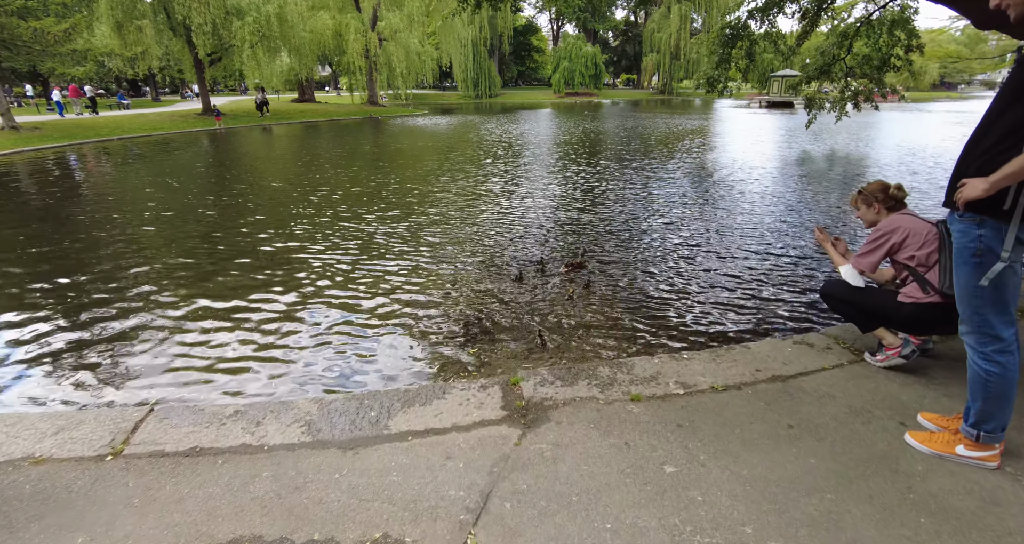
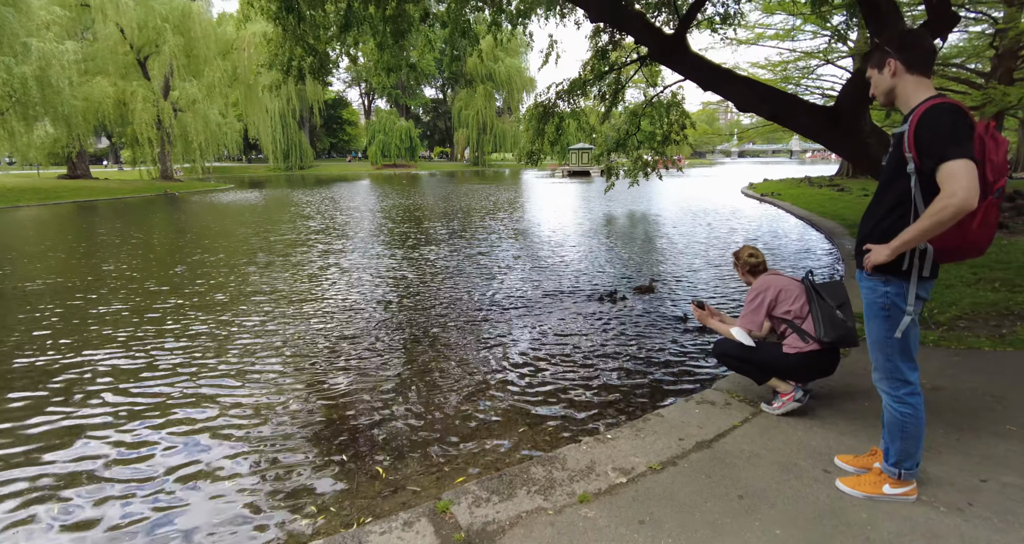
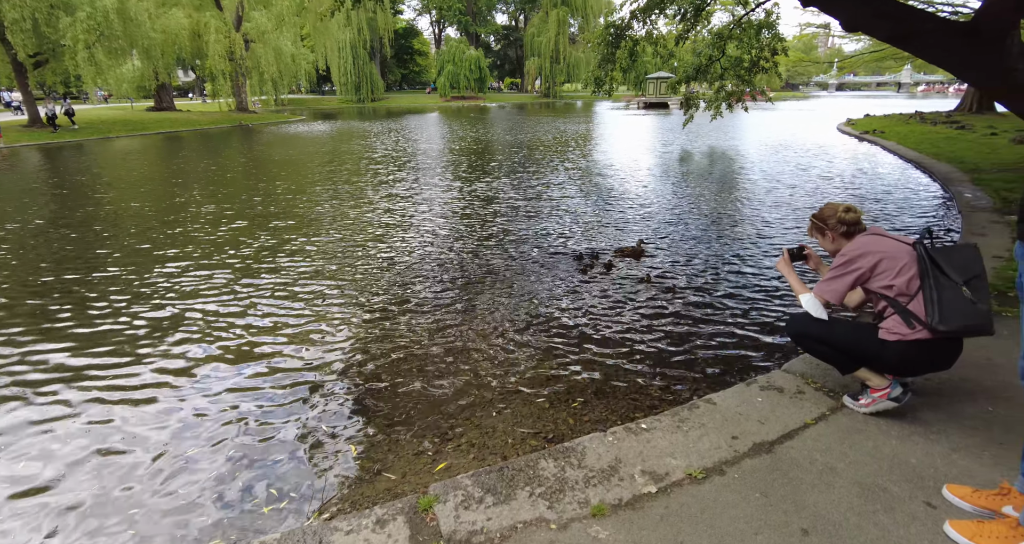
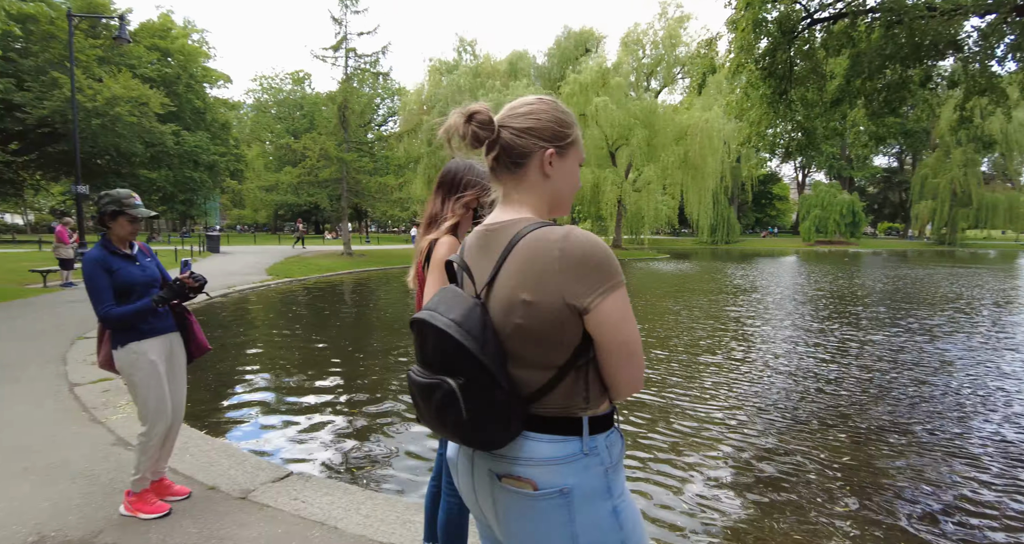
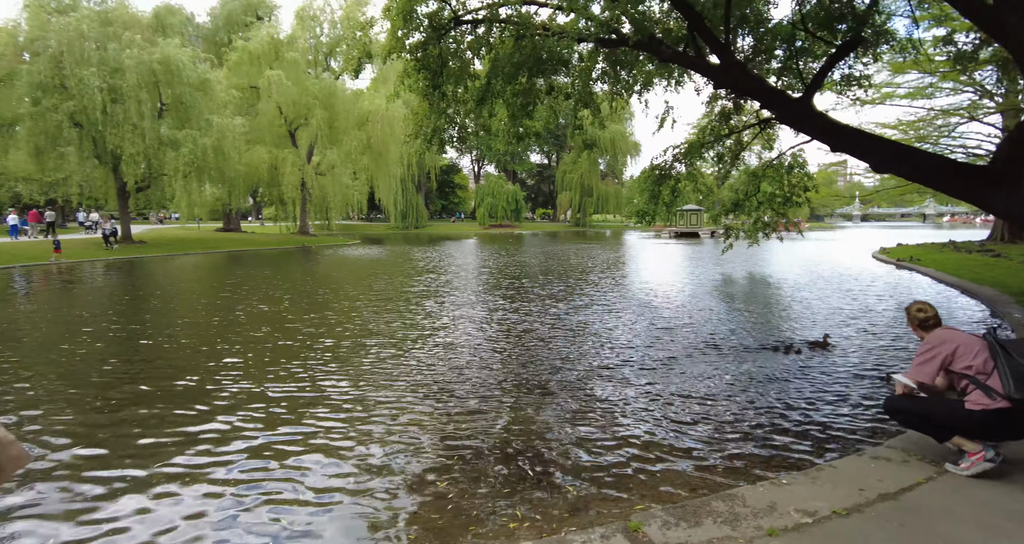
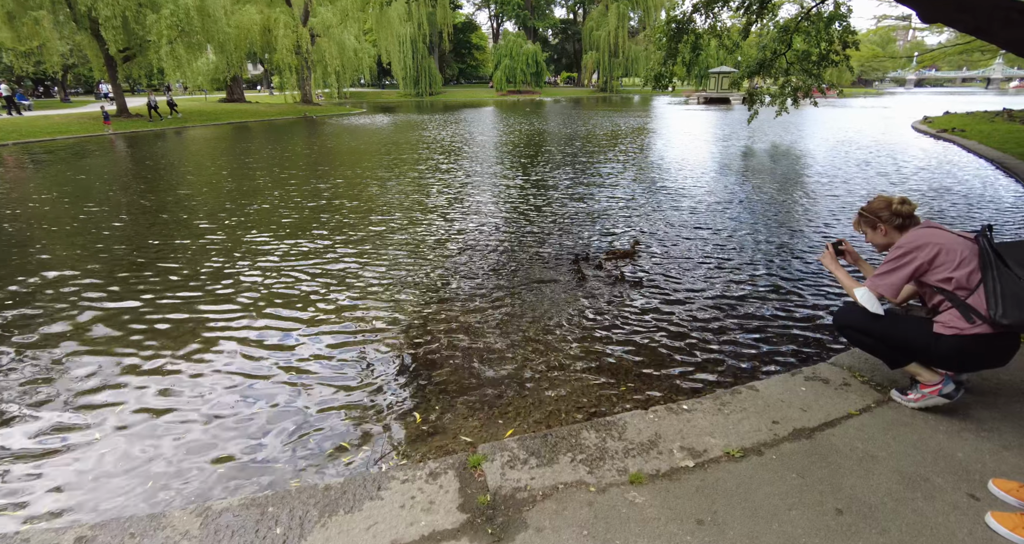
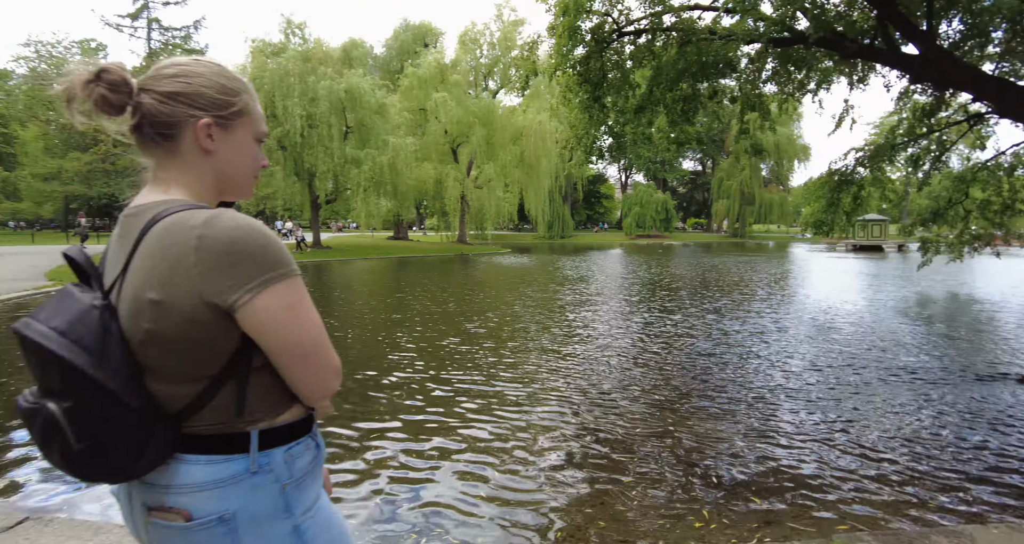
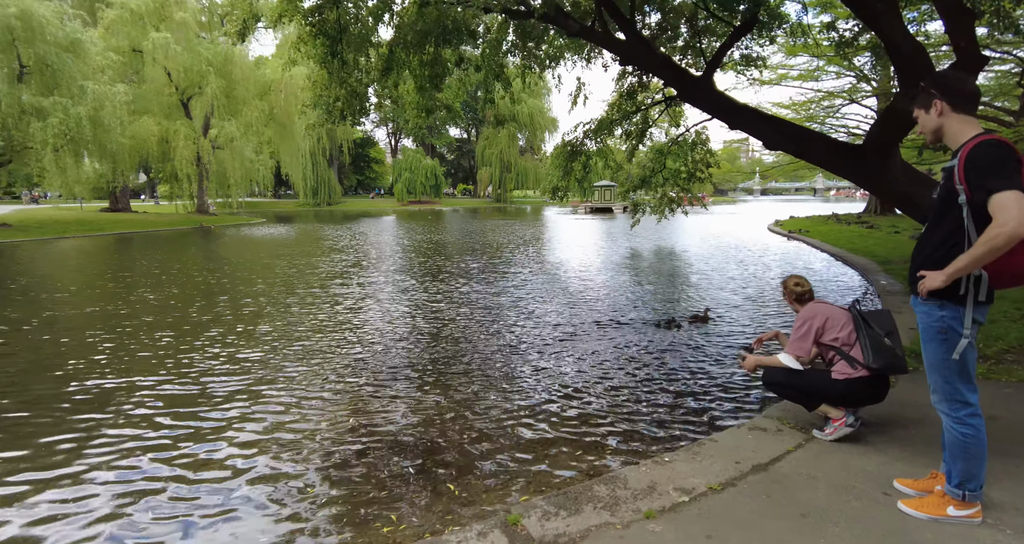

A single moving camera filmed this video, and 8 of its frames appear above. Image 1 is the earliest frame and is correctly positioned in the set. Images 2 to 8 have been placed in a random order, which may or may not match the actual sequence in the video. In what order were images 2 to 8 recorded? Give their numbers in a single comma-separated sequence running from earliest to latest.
6, 3, 2, 8, 5, 7, 4
